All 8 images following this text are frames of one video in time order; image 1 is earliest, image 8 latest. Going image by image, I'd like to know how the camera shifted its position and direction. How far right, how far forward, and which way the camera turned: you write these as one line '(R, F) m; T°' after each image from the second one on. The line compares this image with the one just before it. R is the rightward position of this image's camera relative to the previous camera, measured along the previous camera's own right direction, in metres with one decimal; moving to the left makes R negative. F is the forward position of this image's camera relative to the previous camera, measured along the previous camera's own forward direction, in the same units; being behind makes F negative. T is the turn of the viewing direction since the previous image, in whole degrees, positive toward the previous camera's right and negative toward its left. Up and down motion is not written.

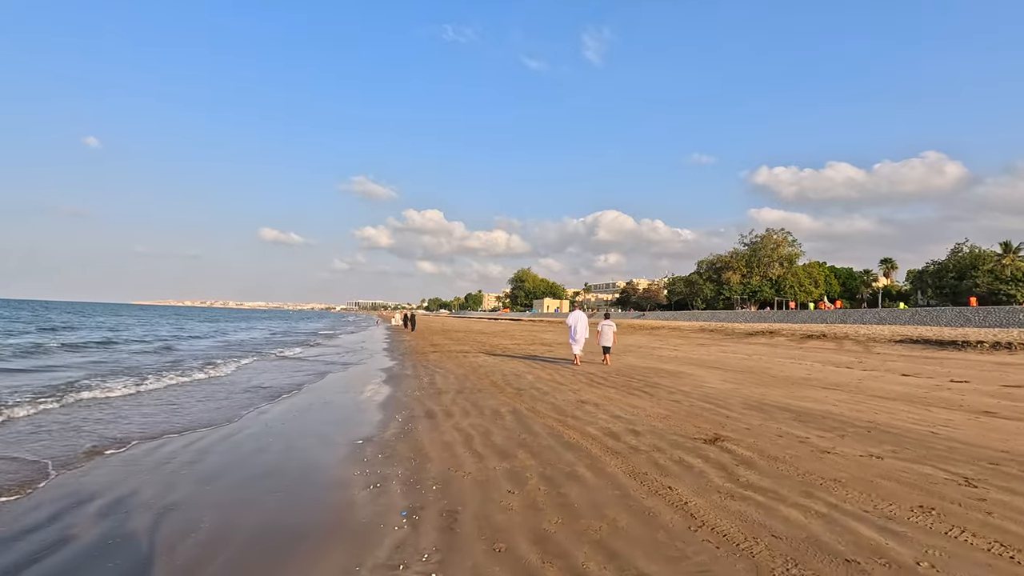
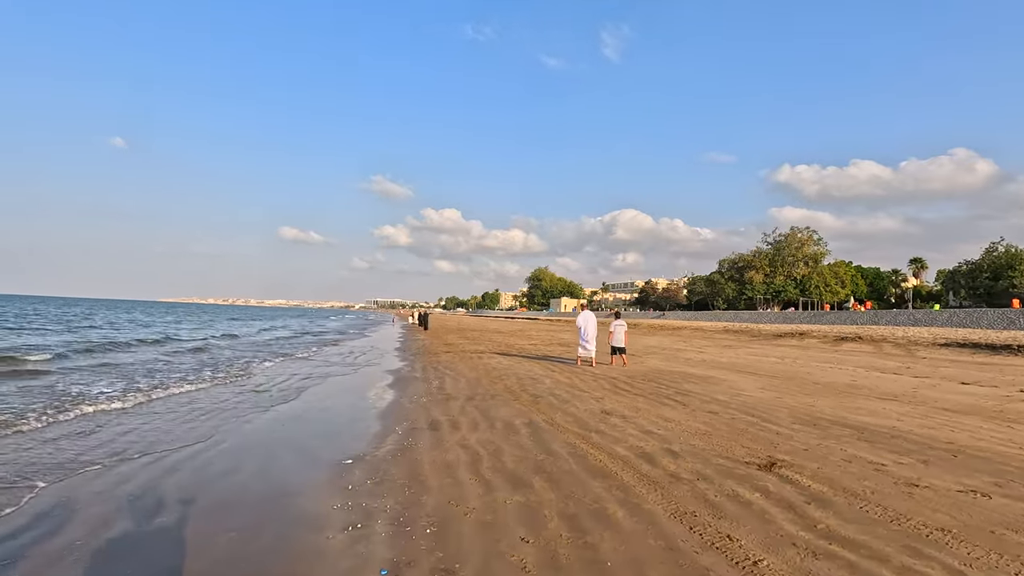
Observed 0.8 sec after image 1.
(0.0, +1.0) m; -2°
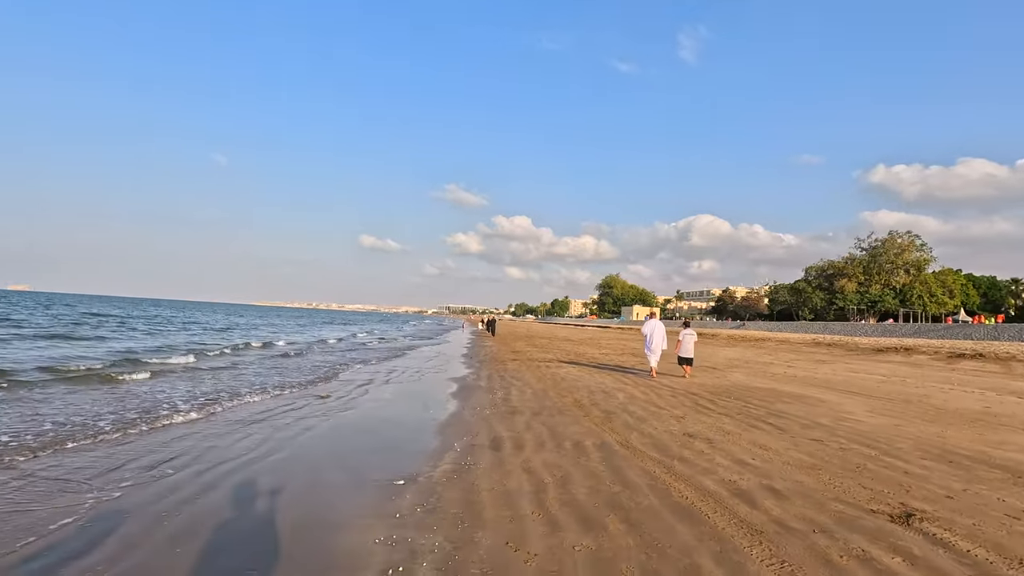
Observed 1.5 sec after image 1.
(0.0, +0.7) m; -7°
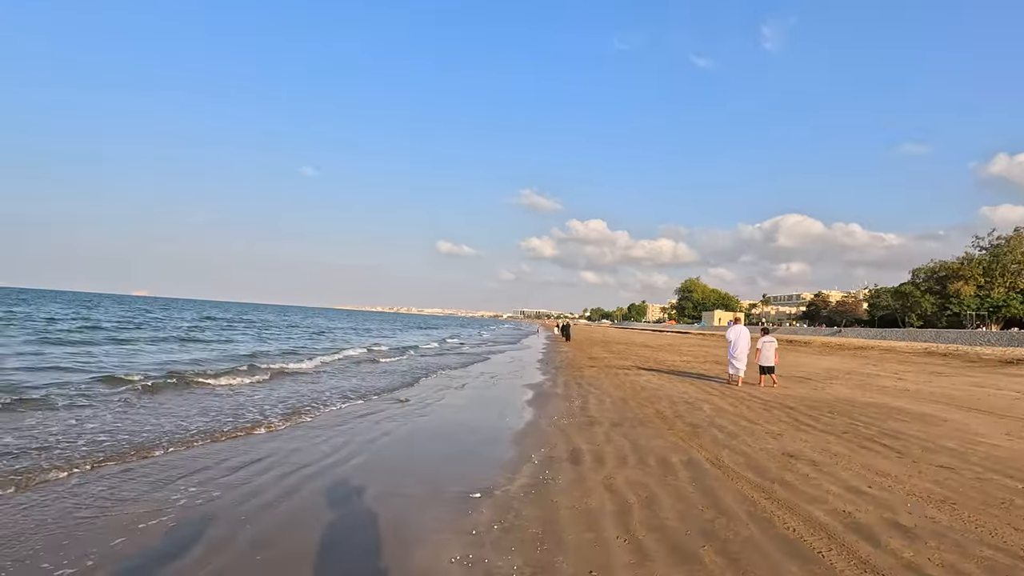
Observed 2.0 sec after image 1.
(-0.1, +0.3) m; -8°
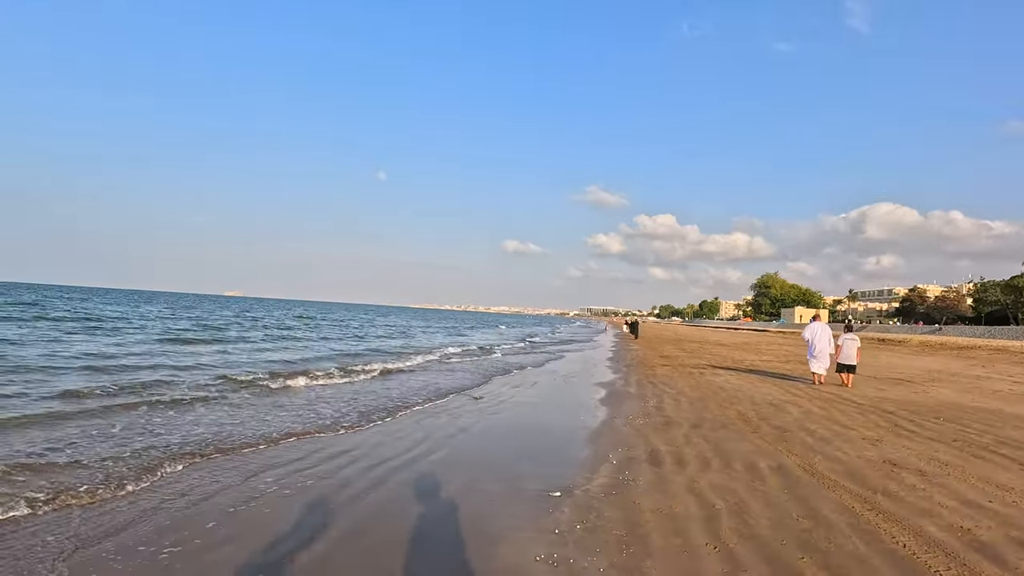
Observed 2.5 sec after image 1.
(-0.1, 0.0) m; -7°
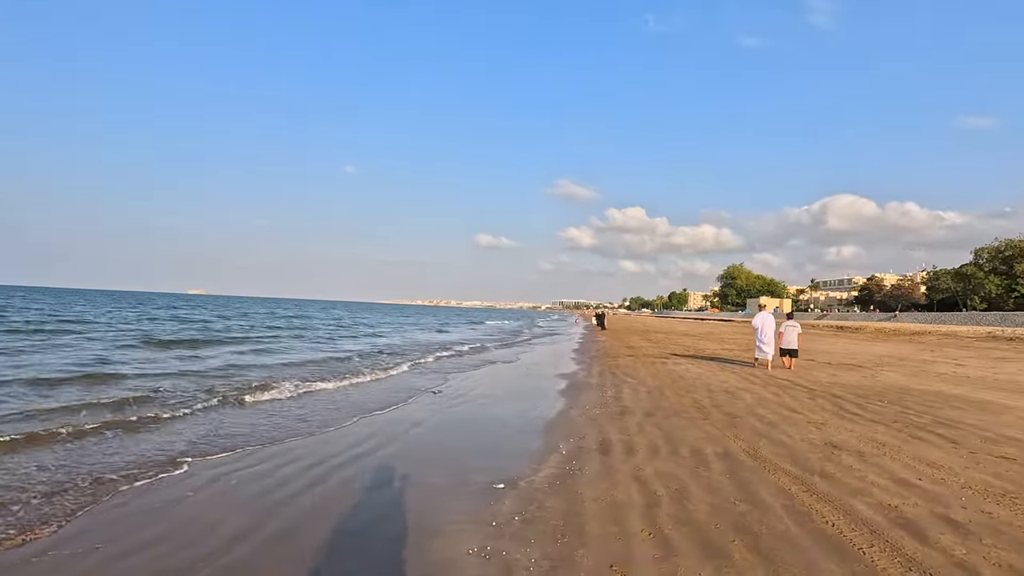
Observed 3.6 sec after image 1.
(+0.3, +0.1) m; +3°
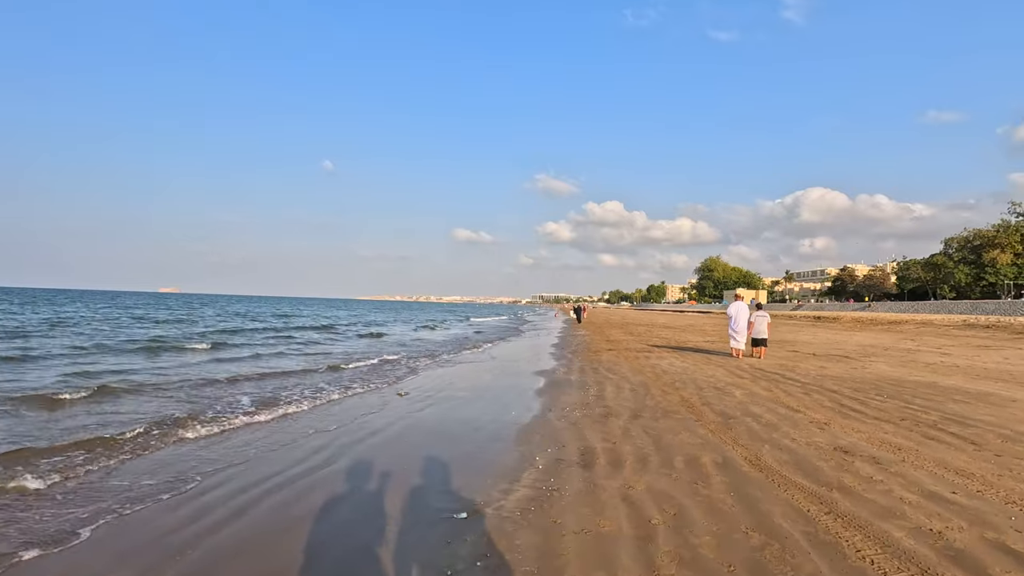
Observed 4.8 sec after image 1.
(+0.1, +0.9) m; +2°
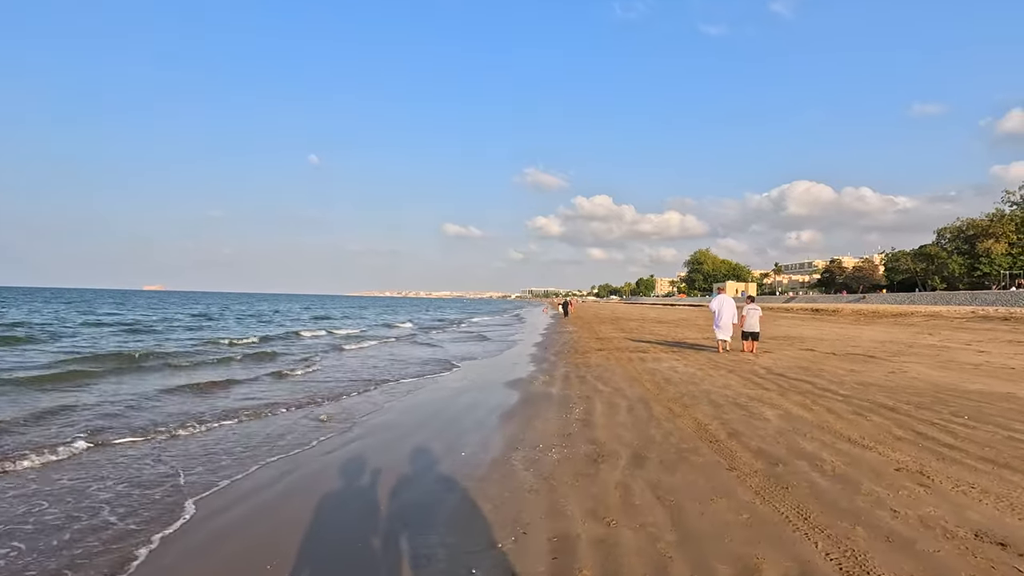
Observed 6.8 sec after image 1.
(+0.4, +2.4) m; +1°
